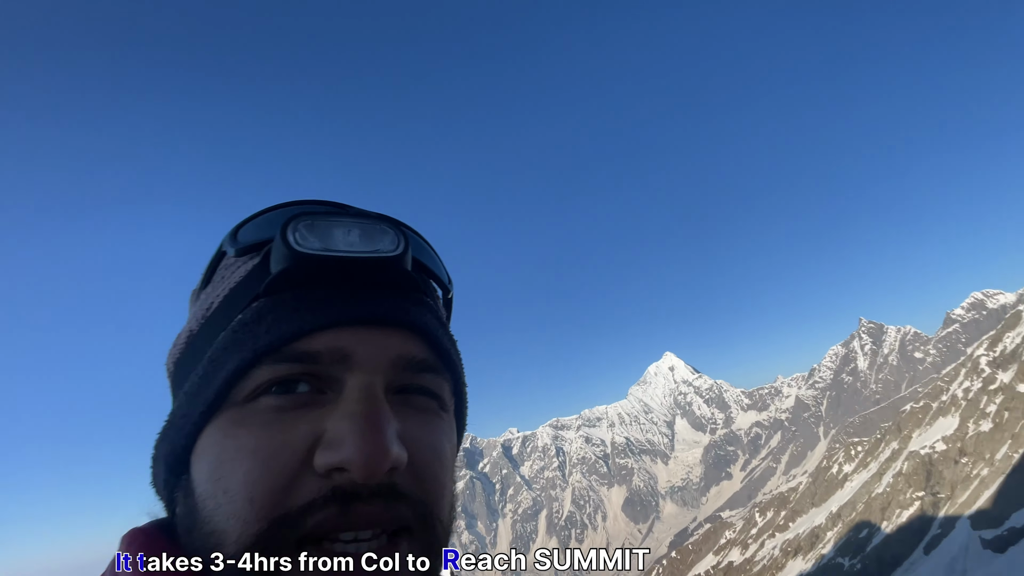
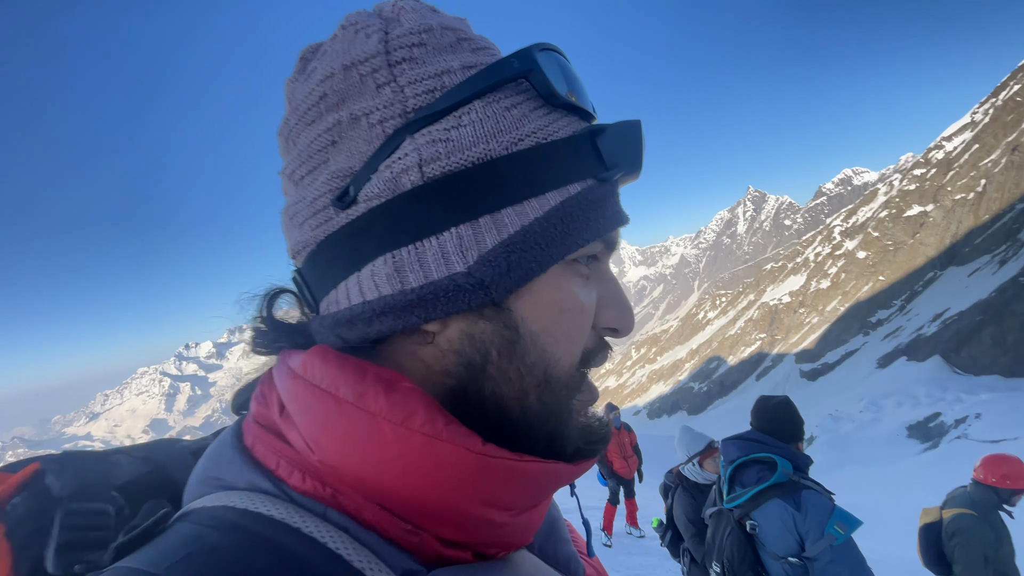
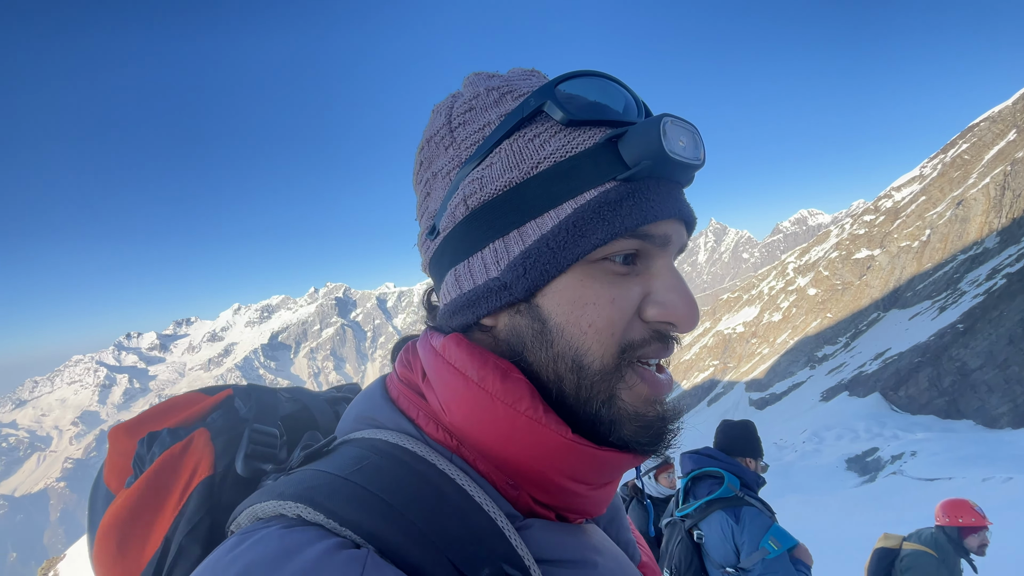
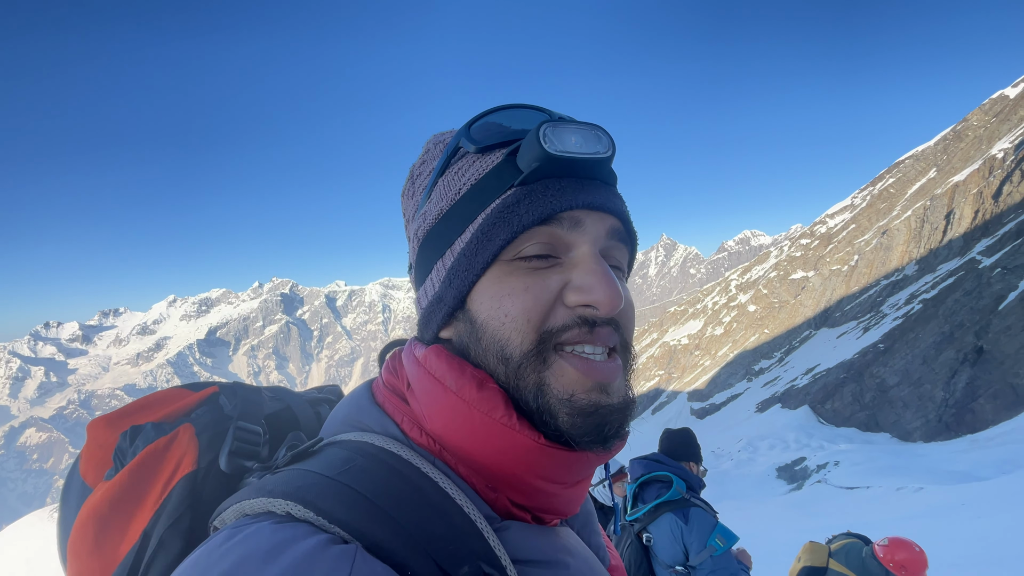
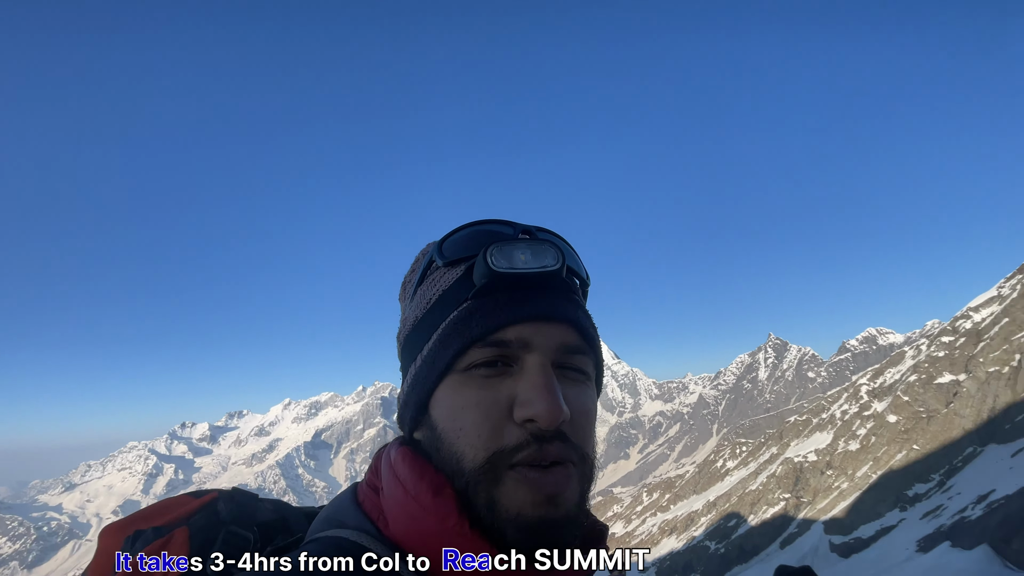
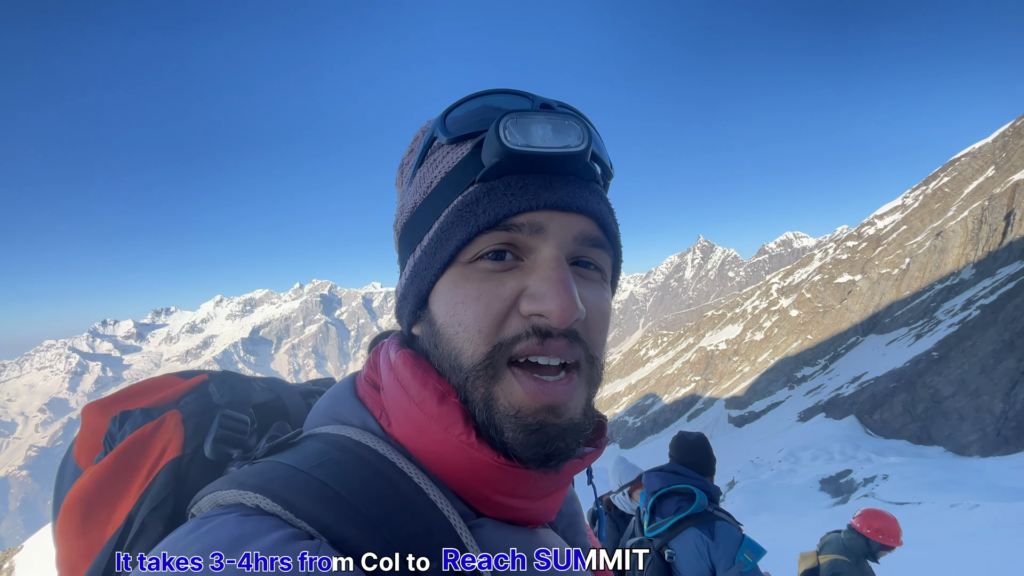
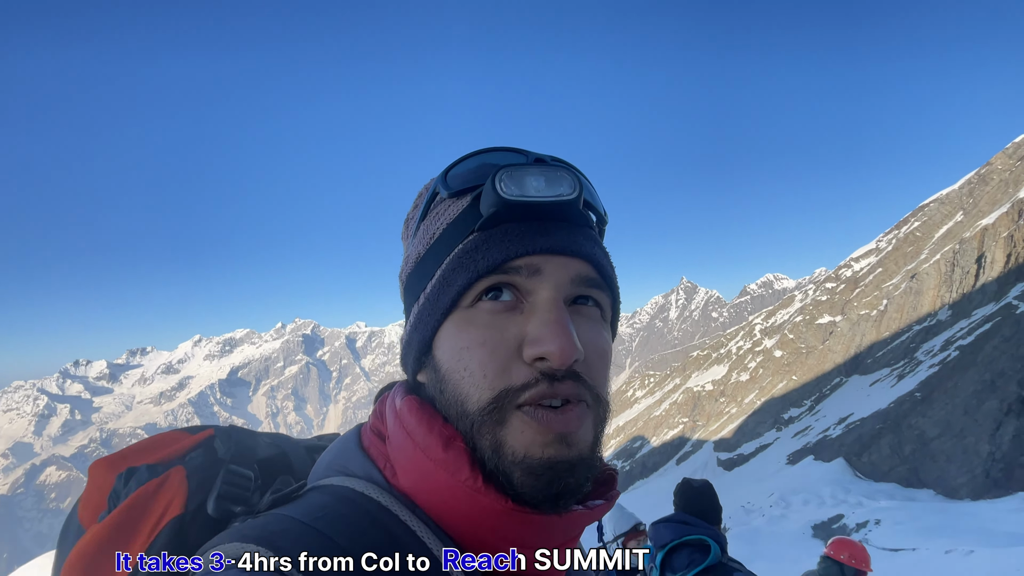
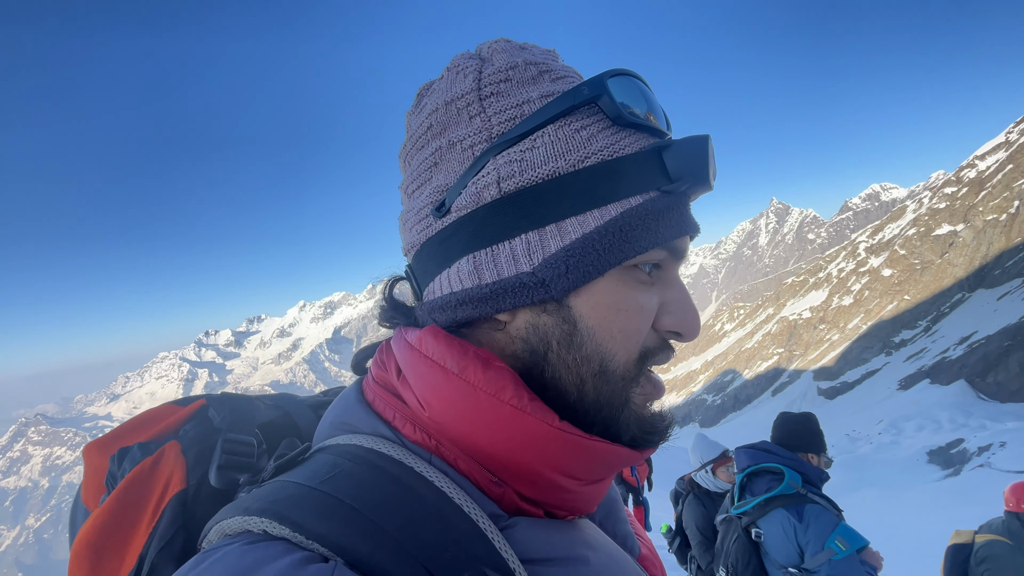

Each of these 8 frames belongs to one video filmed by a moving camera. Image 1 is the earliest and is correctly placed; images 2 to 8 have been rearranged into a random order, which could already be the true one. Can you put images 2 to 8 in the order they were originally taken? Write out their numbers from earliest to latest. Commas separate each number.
5, 7, 6, 4, 3, 8, 2
